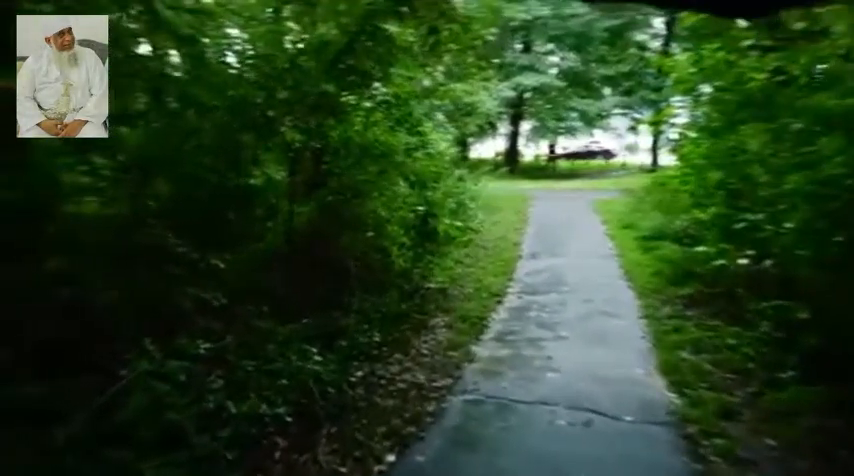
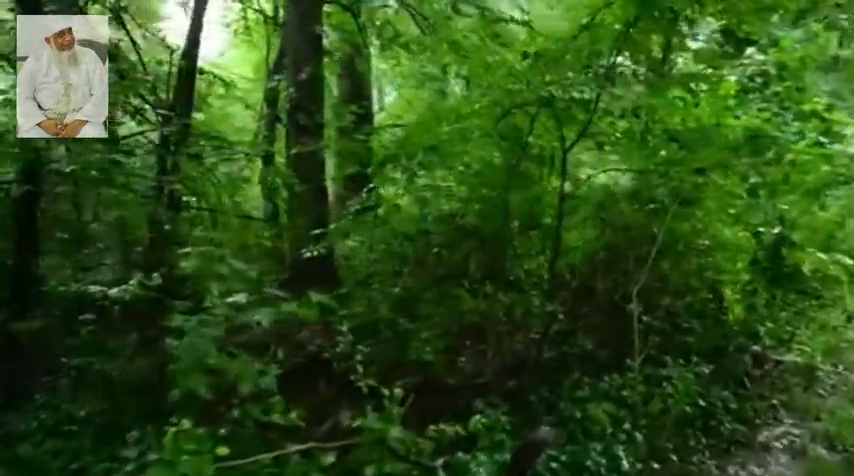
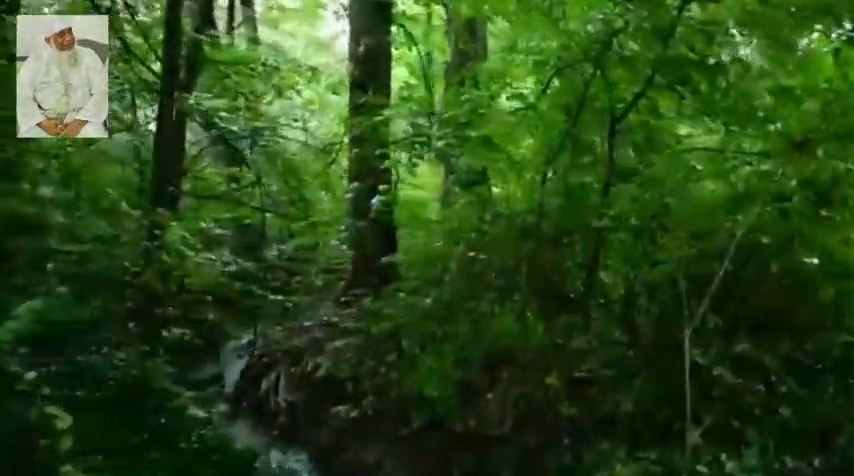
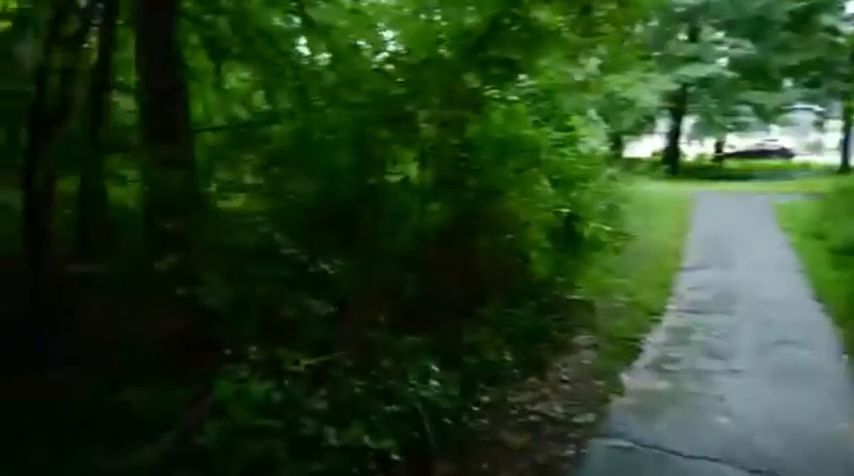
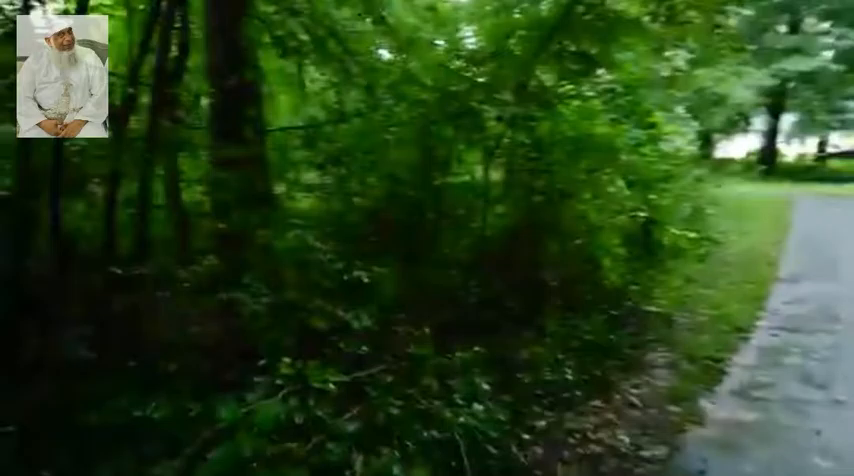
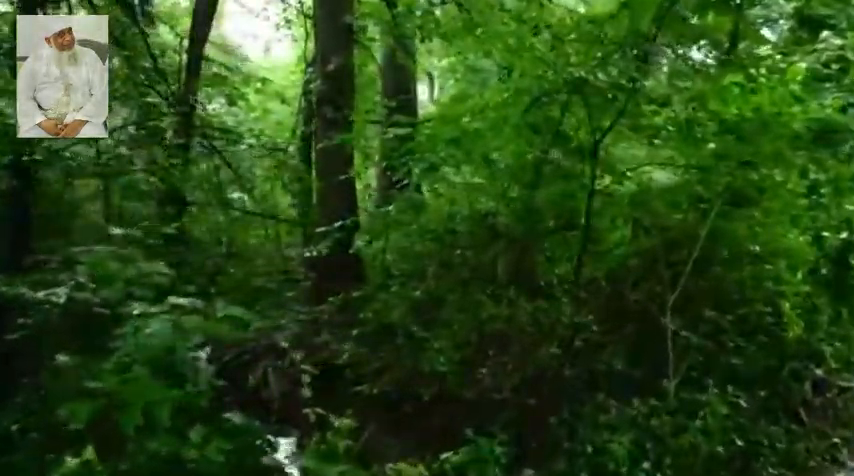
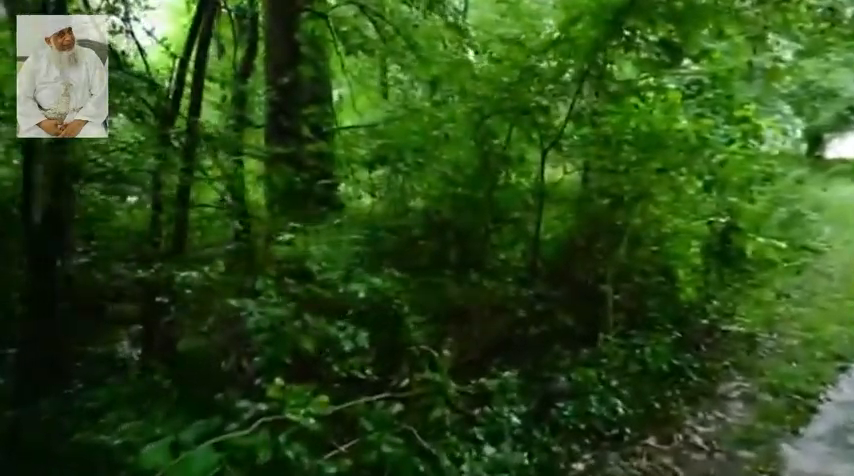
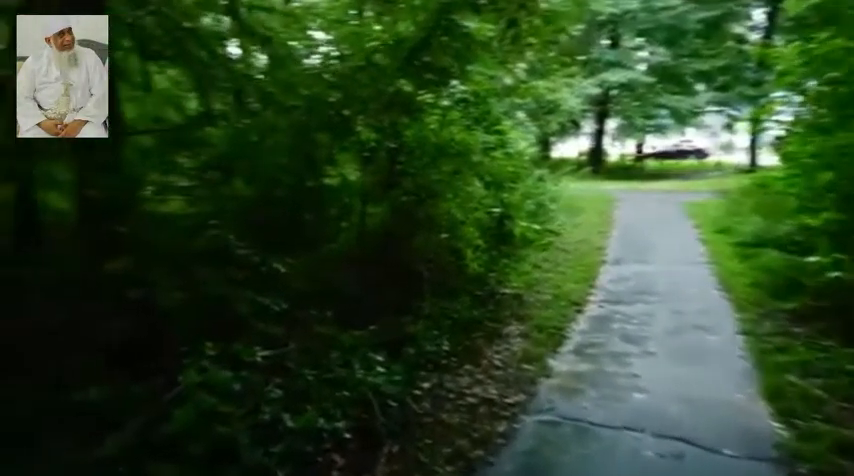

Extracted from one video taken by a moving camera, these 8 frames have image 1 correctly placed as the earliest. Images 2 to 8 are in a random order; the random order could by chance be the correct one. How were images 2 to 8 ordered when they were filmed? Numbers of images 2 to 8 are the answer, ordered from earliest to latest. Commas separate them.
8, 4, 5, 7, 2, 6, 3
